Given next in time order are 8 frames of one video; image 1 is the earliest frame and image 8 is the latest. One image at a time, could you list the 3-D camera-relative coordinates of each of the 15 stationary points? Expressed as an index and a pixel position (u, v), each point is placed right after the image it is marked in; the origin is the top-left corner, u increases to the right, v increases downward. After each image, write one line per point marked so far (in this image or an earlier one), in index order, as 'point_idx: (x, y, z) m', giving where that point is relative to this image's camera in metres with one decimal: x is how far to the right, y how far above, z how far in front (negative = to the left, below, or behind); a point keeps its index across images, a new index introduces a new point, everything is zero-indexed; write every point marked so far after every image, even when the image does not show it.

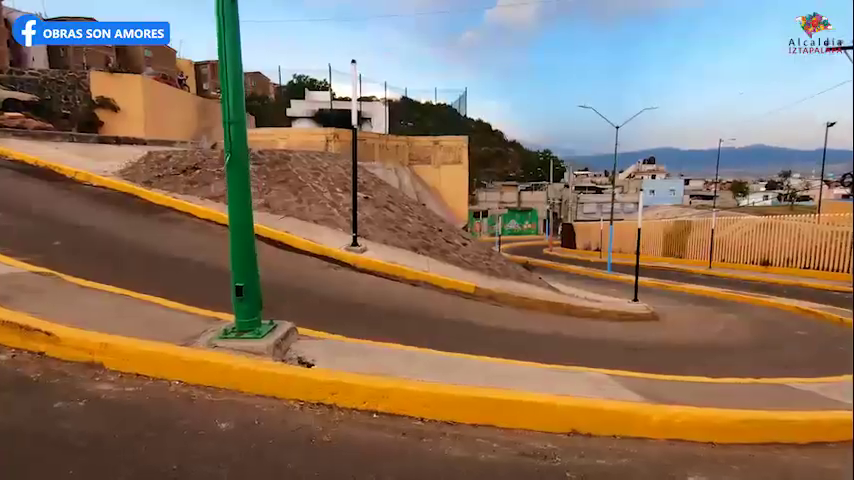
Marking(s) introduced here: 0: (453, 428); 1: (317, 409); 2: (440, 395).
0: (+0.2, -1.3, +3.2) m
1: (-0.8, -1.2, +3.2) m
2: (+0.1, -1.1, +3.3) m
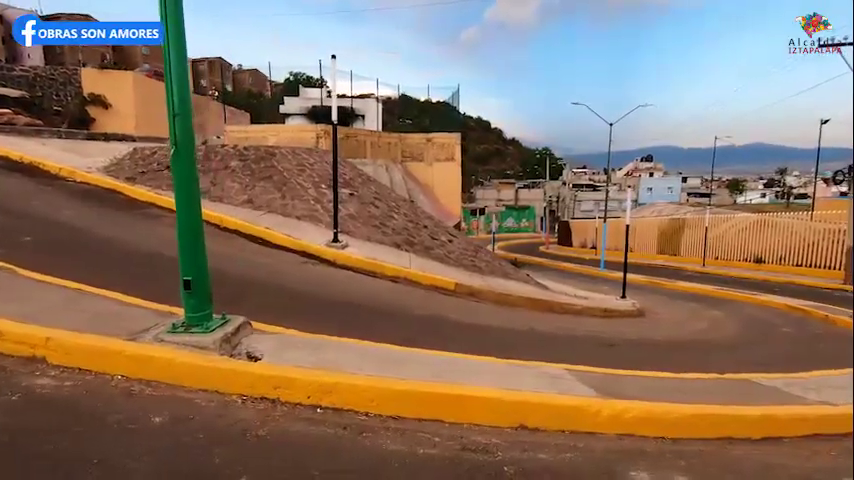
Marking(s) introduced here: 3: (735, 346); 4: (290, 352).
0: (-0.2, -1.3, +3.2) m
1: (-1.2, -1.1, +3.2) m
2: (-0.3, -1.1, +3.3) m
3: (+6.2, -2.1, +9.3) m
4: (-1.1, -0.9, +3.7) m
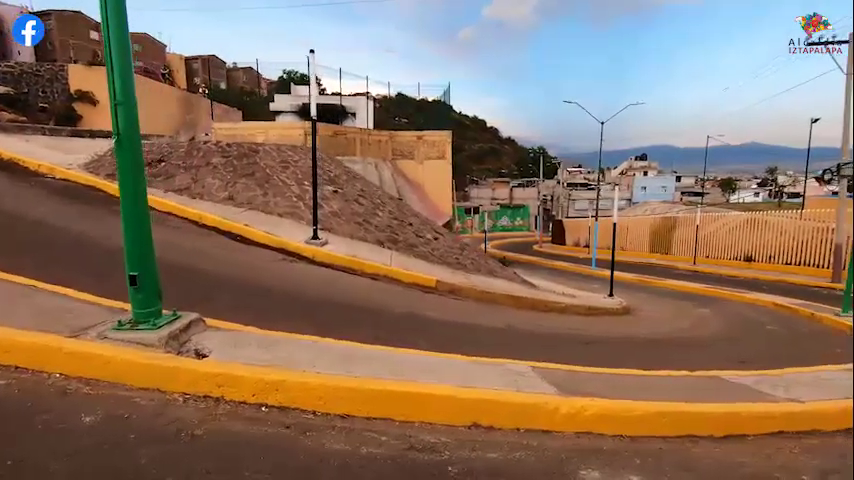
0: (-0.6, -1.2, +3.1) m
1: (-1.5, -1.1, +3.1) m
2: (-0.7, -1.0, +3.2) m
3: (+5.8, -2.1, +9.3) m
4: (-1.5, -0.8, +3.6) m
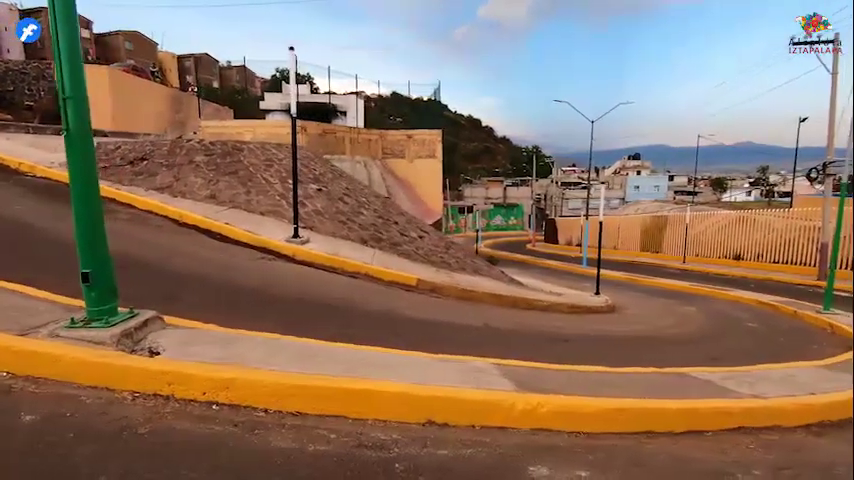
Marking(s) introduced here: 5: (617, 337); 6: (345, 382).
0: (-0.9, -1.2, +3.1) m
1: (-1.8, -1.1, +3.0) m
2: (-1.0, -1.0, +3.2) m
3: (+5.5, -2.0, +9.3) m
4: (-1.8, -0.8, +3.6) m
5: (+3.5, -1.8, +8.6) m
6: (-0.6, -1.0, +3.3) m
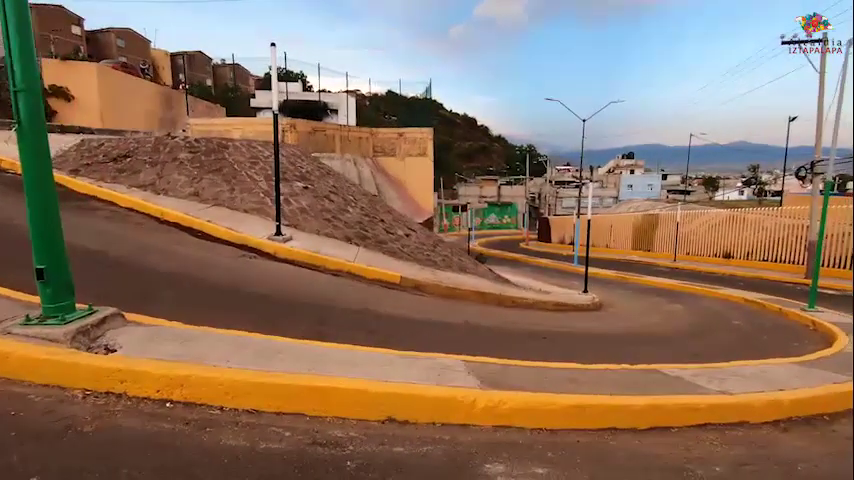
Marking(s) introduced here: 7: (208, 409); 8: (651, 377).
0: (-1.2, -1.2, +3.0) m
1: (-2.1, -1.0, +3.0) m
2: (-1.3, -1.0, +3.1) m
3: (+5.1, -2.0, +9.4) m
4: (-2.1, -0.8, +3.5) m
5: (+3.2, -1.8, +8.6) m
6: (-0.9, -1.0, +3.3) m
7: (-1.4, -1.1, +3.1) m
8: (+2.2, -1.3, +4.5) m
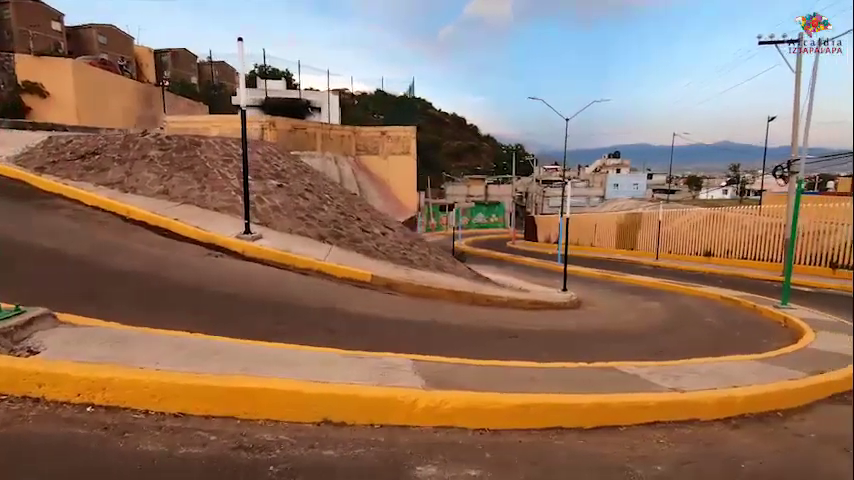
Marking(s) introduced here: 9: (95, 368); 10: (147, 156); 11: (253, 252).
0: (-1.6, -1.1, +2.9) m
1: (-2.5, -1.0, +2.8) m
2: (-1.7, -0.9, +3.0) m
3: (+4.5, -1.9, +9.4) m
4: (-2.5, -0.8, +3.4) m
5: (+2.7, -1.7, +8.5) m
6: (-1.3, -1.0, +3.1) m
7: (-1.9, -1.1, +2.9) m
8: (+1.7, -1.3, +4.5) m
9: (-2.2, -0.8, +3.0) m
10: (-7.3, +2.2, +12.0) m
11: (-3.4, -0.2, +9.0) m
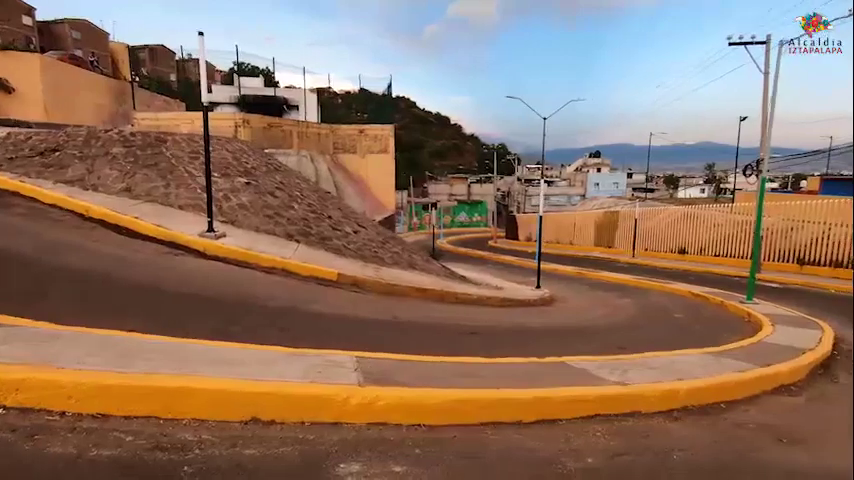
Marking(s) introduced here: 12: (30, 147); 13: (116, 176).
0: (-2.0, -1.1, +2.8) m
1: (-3.0, -1.0, +2.7) m
2: (-2.1, -0.9, +2.9) m
3: (+3.9, -1.9, +9.5) m
4: (-3.0, -0.7, +3.2) m
5: (+2.0, -1.7, +8.6) m
6: (-1.8, -0.9, +3.1) m
7: (-2.3, -1.1, +2.8) m
8: (+1.2, -1.3, +4.5) m
9: (-2.7, -0.8, +2.9) m
10: (-8.1, +2.2, +11.7) m
11: (-4.0, -0.2, +8.8) m
12: (-10.1, +2.4, +11.7) m
13: (-7.5, +1.5, +11.0) m
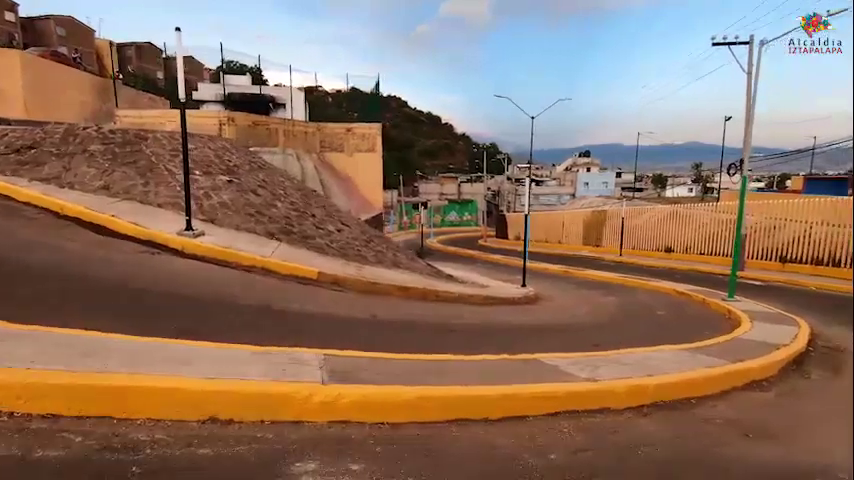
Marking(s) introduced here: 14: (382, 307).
0: (-2.3, -1.1, +2.8) m
1: (-3.2, -1.0, +2.6) m
2: (-2.4, -0.9, +2.8) m
3: (+3.5, -1.8, +9.5) m
4: (-3.2, -0.7, +3.1) m
5: (+1.7, -1.6, +8.6) m
6: (-2.0, -0.9, +3.0) m
7: (-2.6, -1.0, +2.7) m
8: (+0.9, -1.2, +4.5) m
9: (-2.9, -0.8, +2.8) m
10: (-8.5, +2.2, +11.5) m
11: (-4.4, -0.2, +8.7) m
12: (-10.6, +2.4, +11.5) m
13: (-7.9, +1.6, +10.8) m
14: (-0.8, -1.2, +8.2) m
